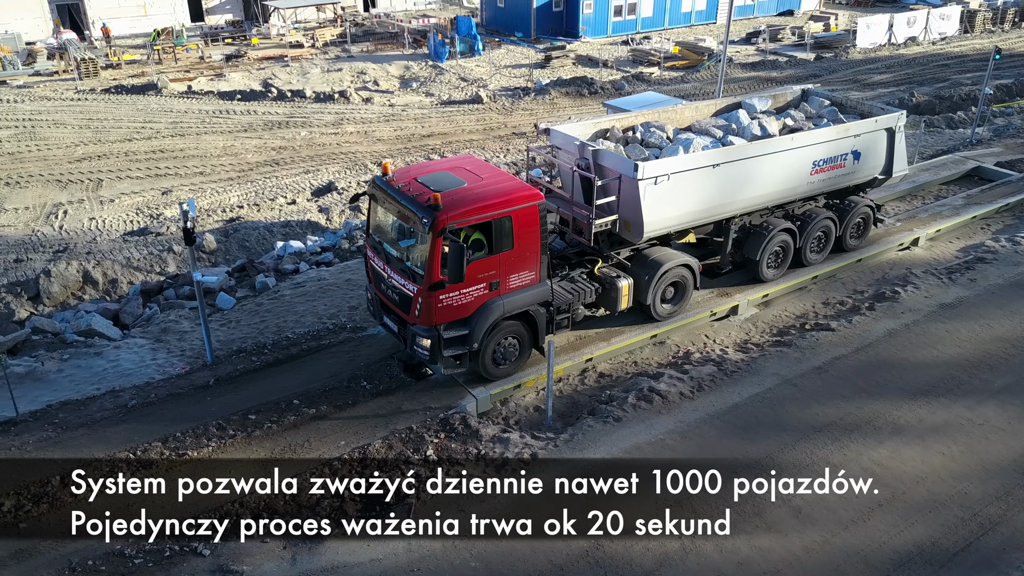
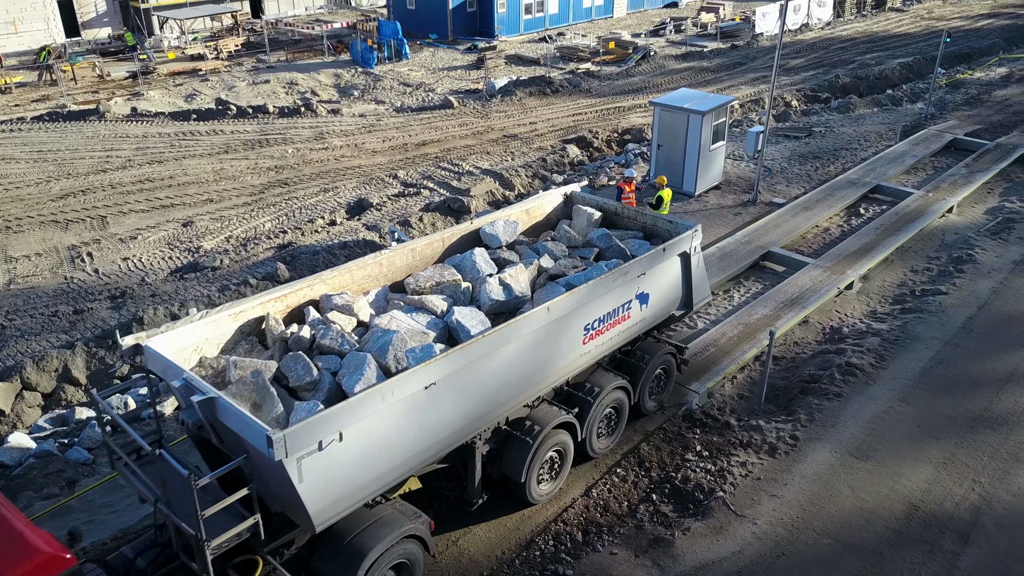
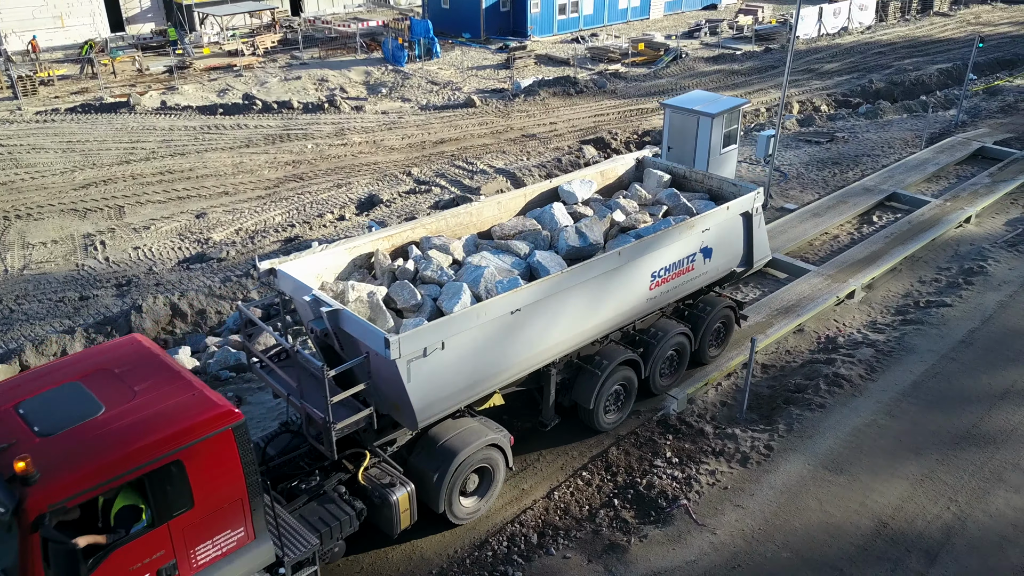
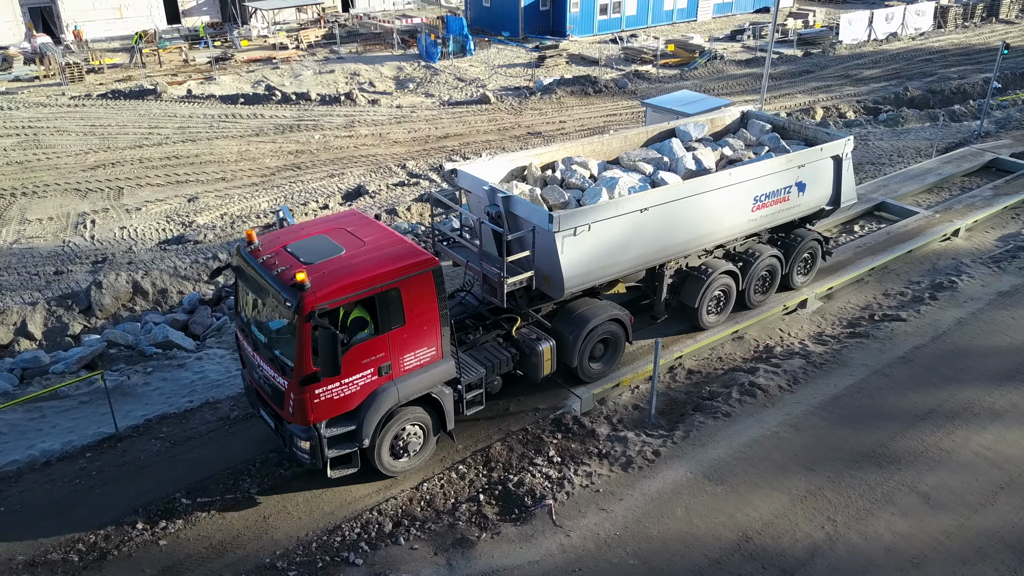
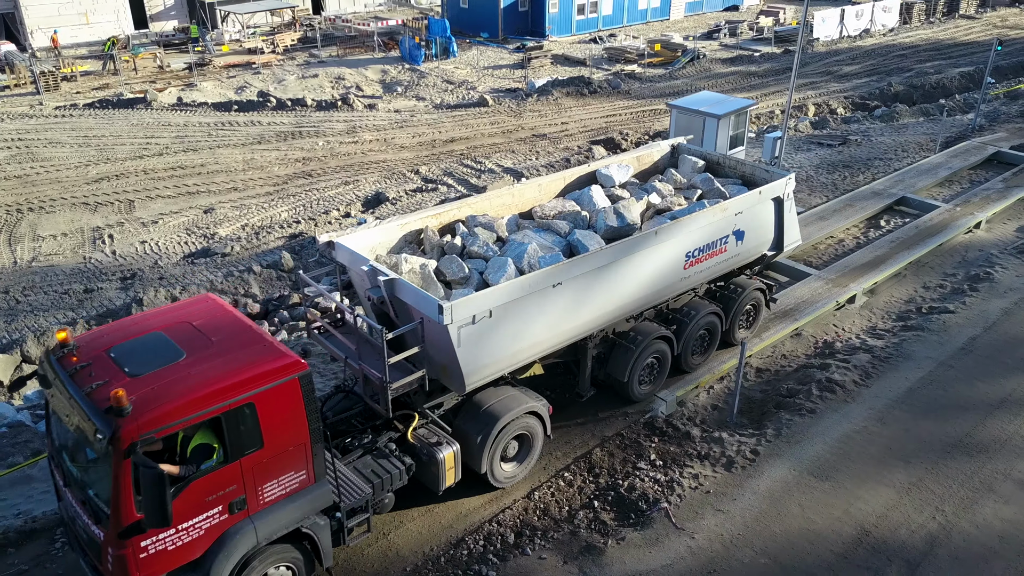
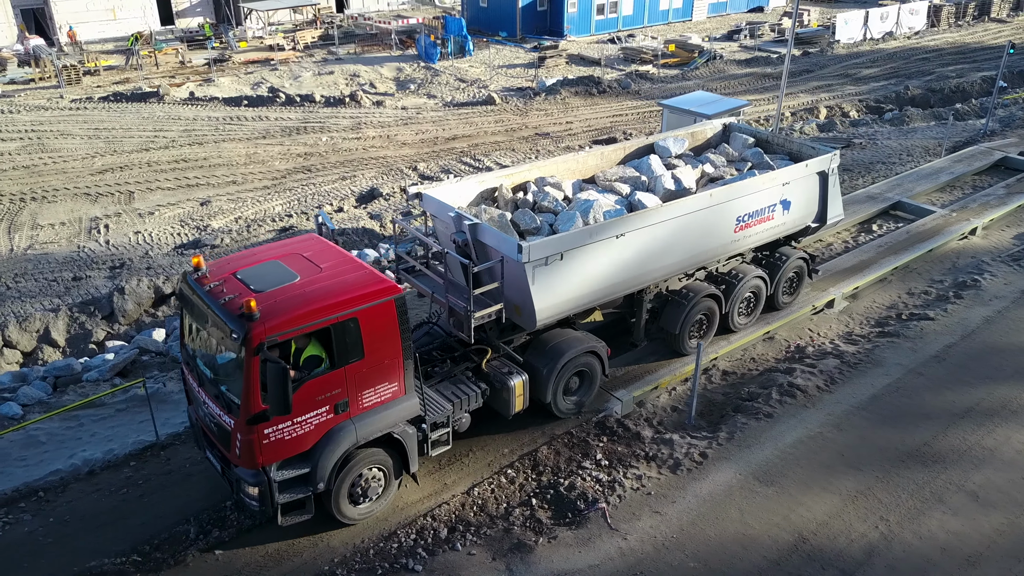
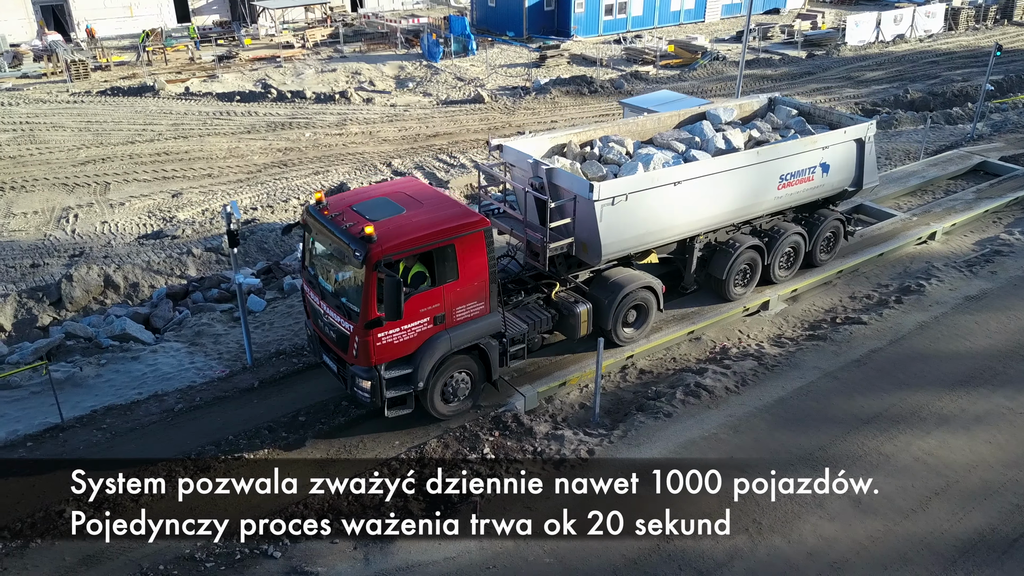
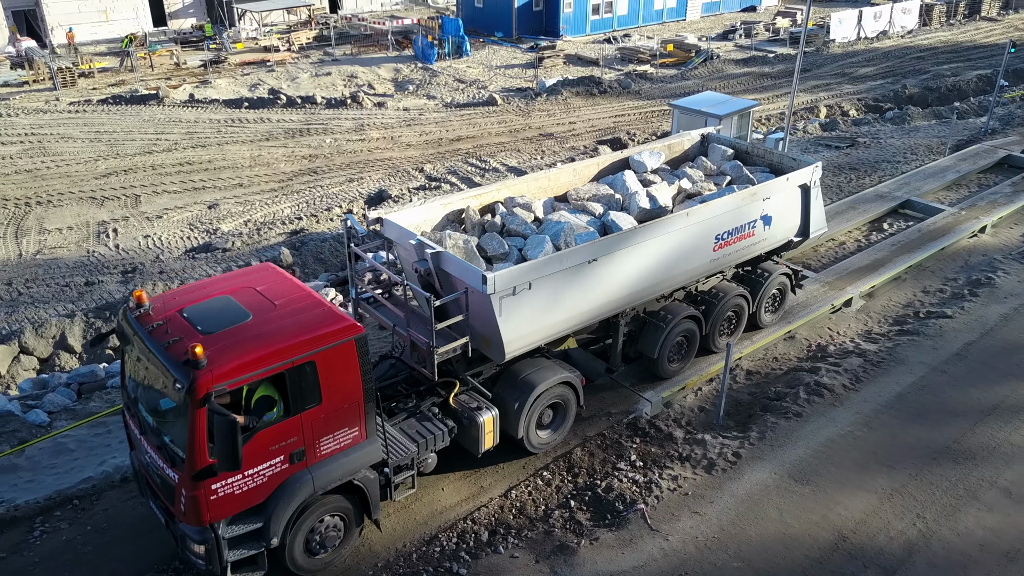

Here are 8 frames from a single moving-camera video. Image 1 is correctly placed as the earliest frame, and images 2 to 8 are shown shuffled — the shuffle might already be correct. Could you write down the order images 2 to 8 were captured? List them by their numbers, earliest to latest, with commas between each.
7, 4, 6, 8, 5, 3, 2
